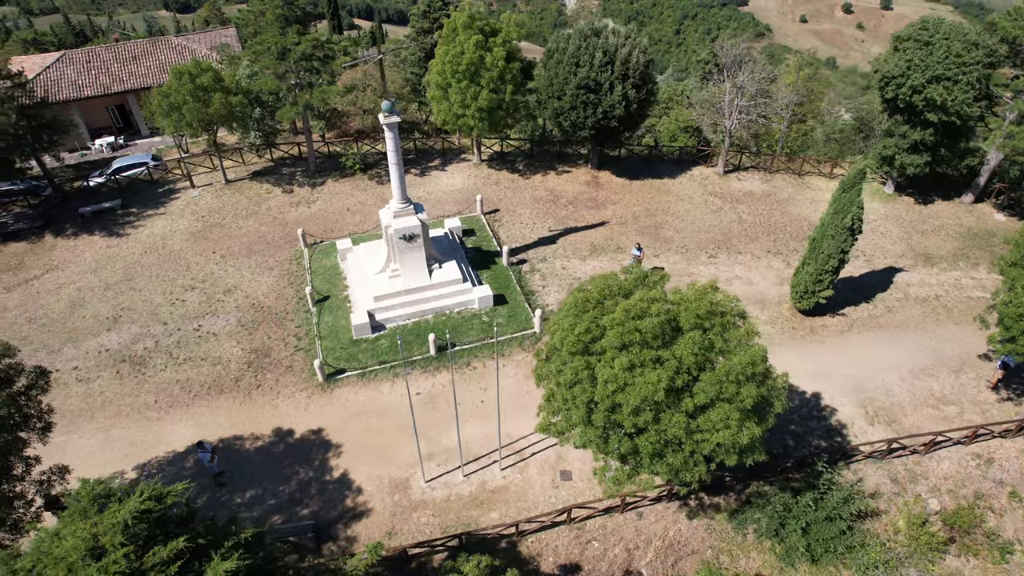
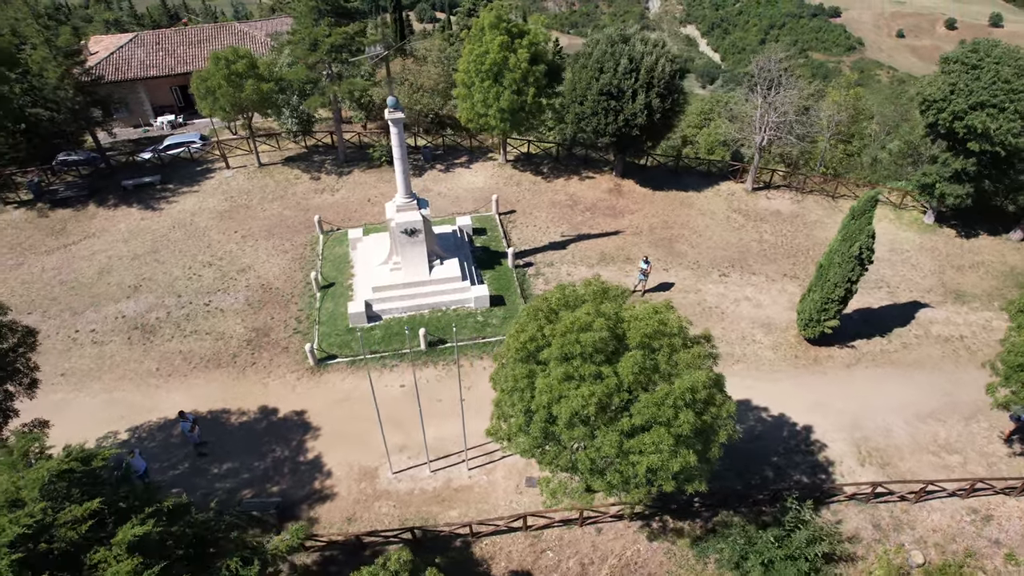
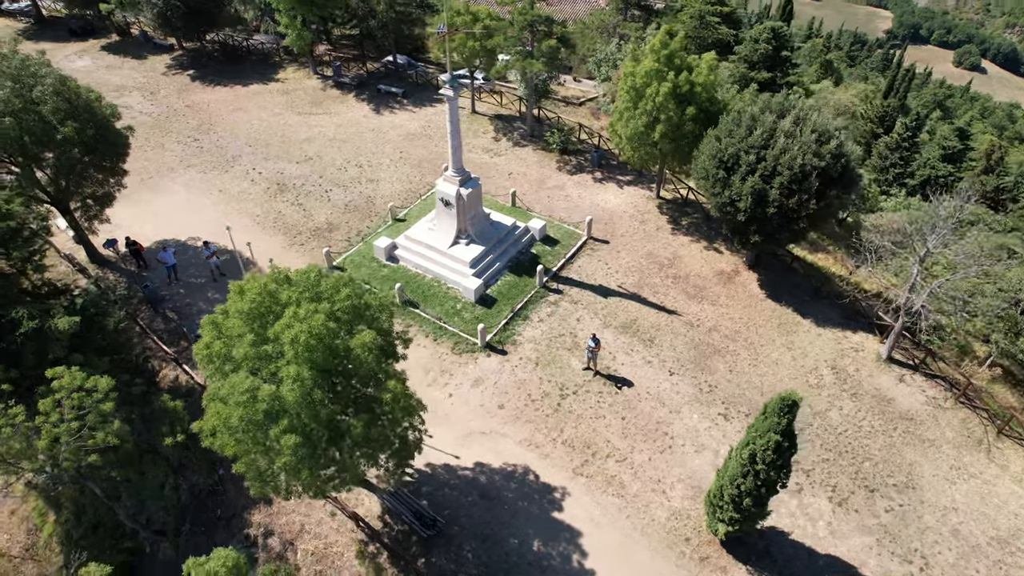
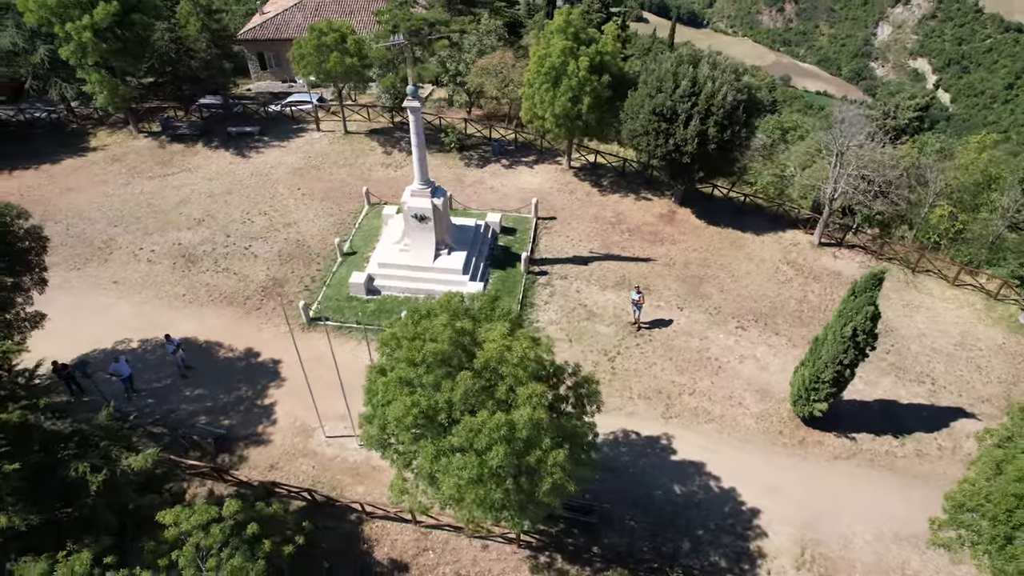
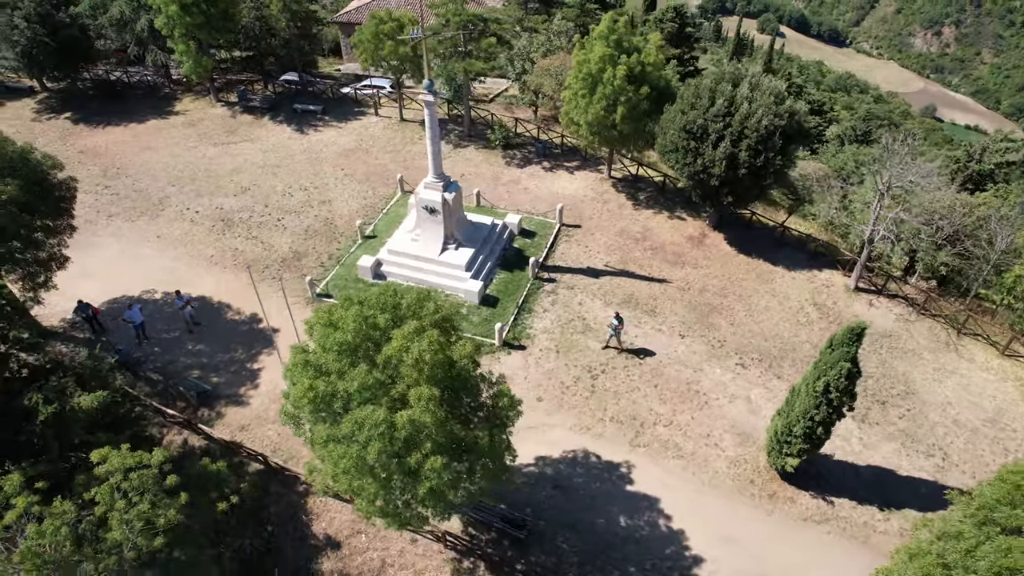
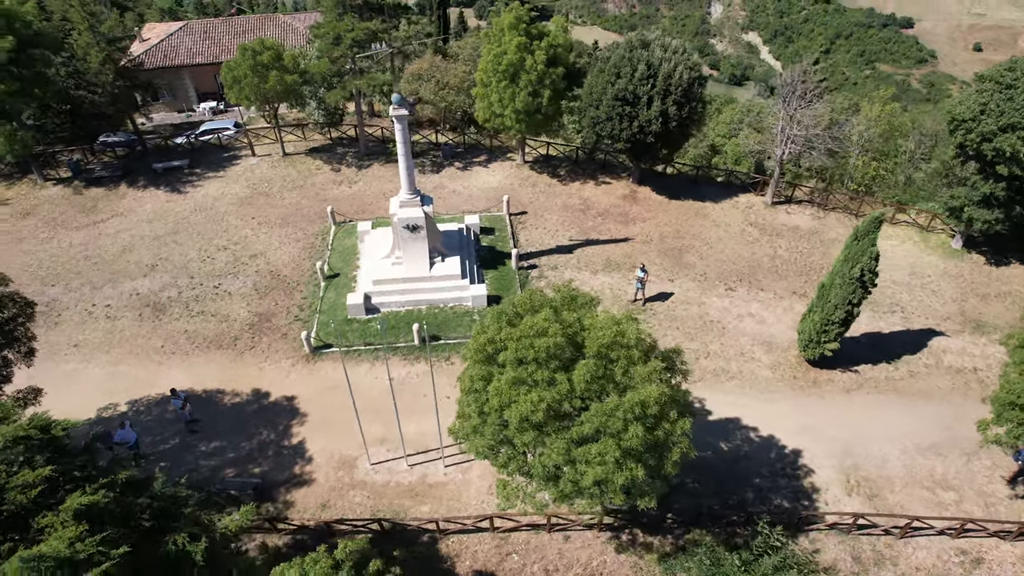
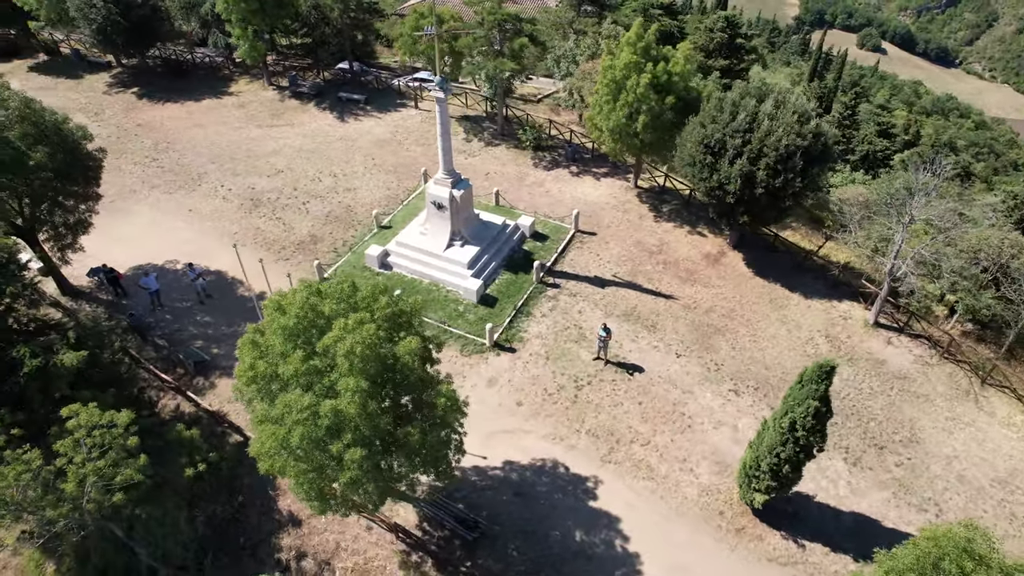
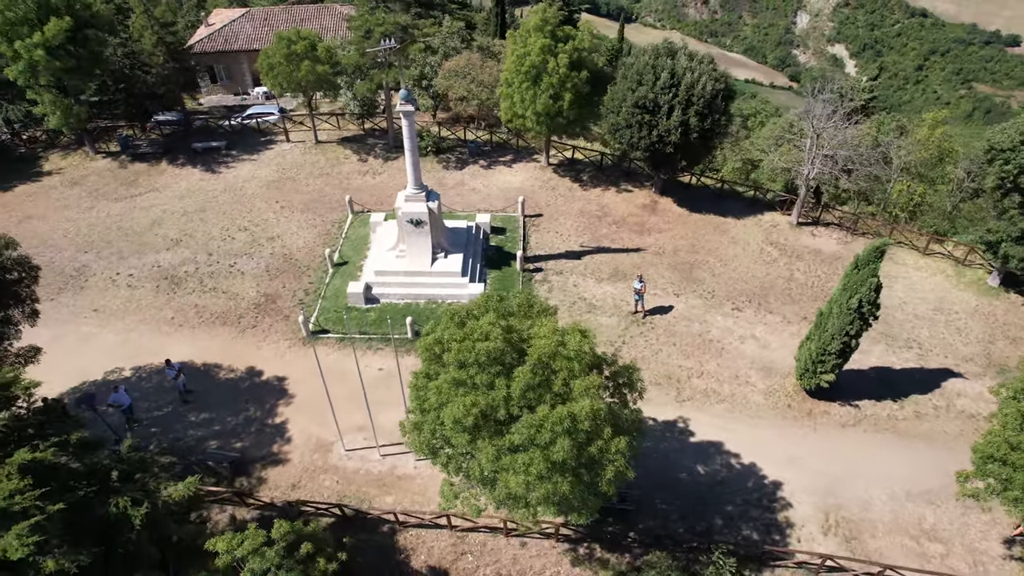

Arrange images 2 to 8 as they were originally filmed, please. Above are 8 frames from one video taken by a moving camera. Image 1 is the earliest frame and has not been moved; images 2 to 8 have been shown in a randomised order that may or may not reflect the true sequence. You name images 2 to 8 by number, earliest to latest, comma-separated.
2, 6, 8, 4, 5, 7, 3
